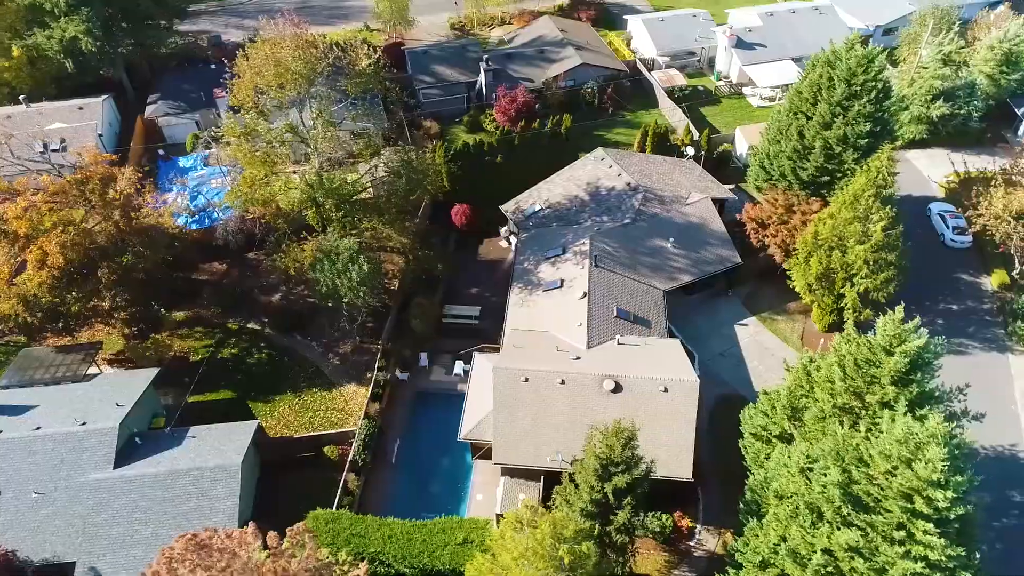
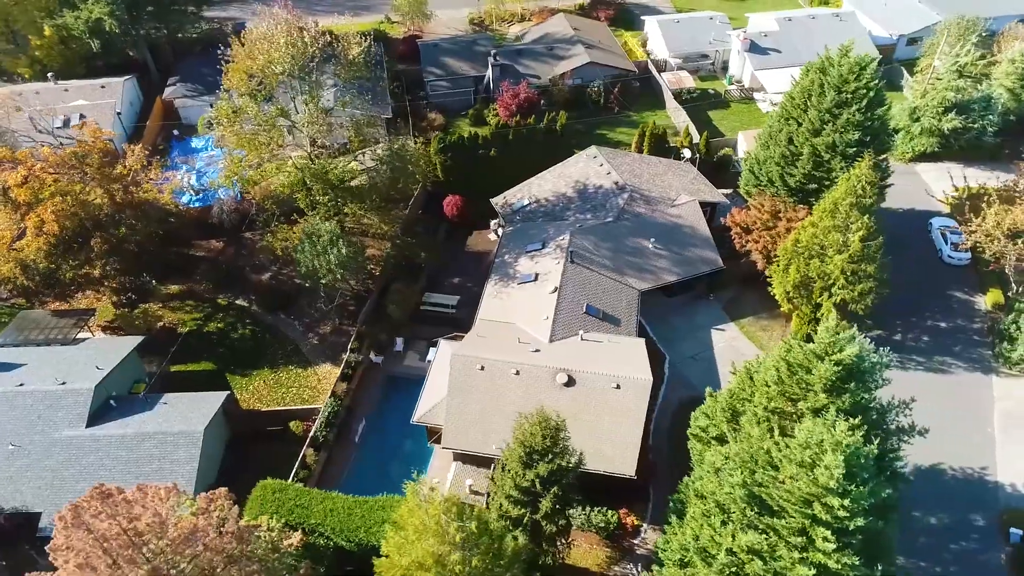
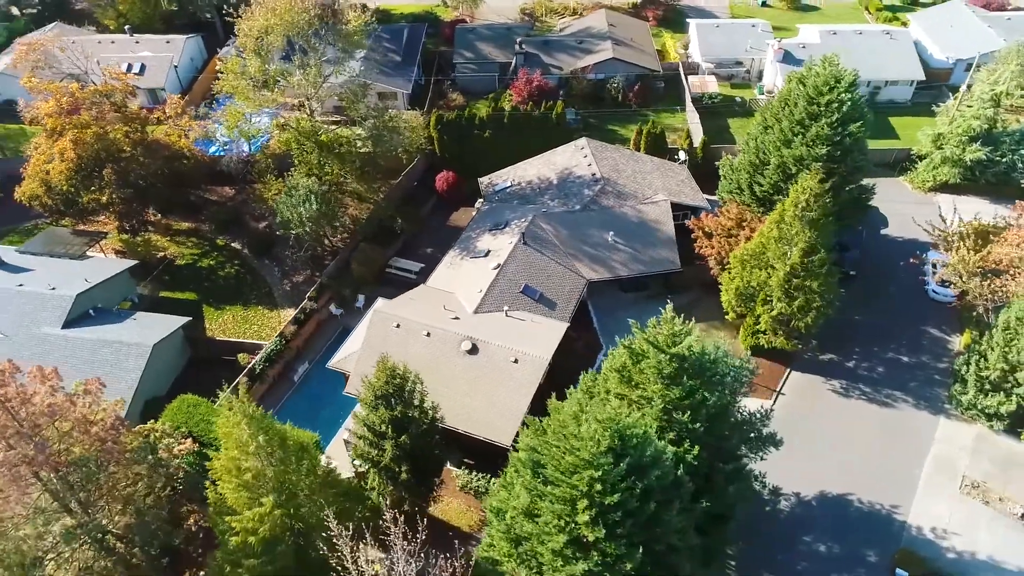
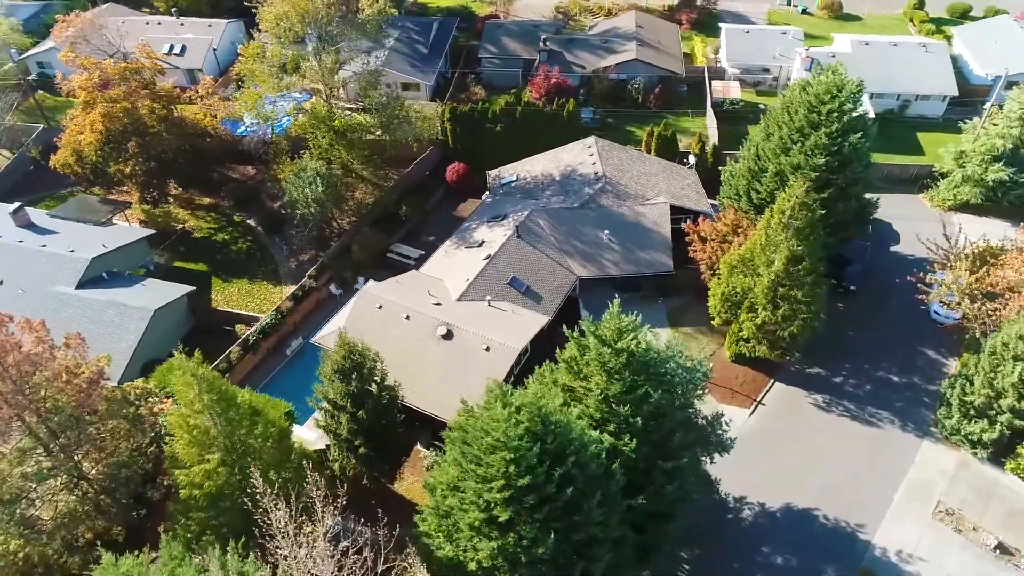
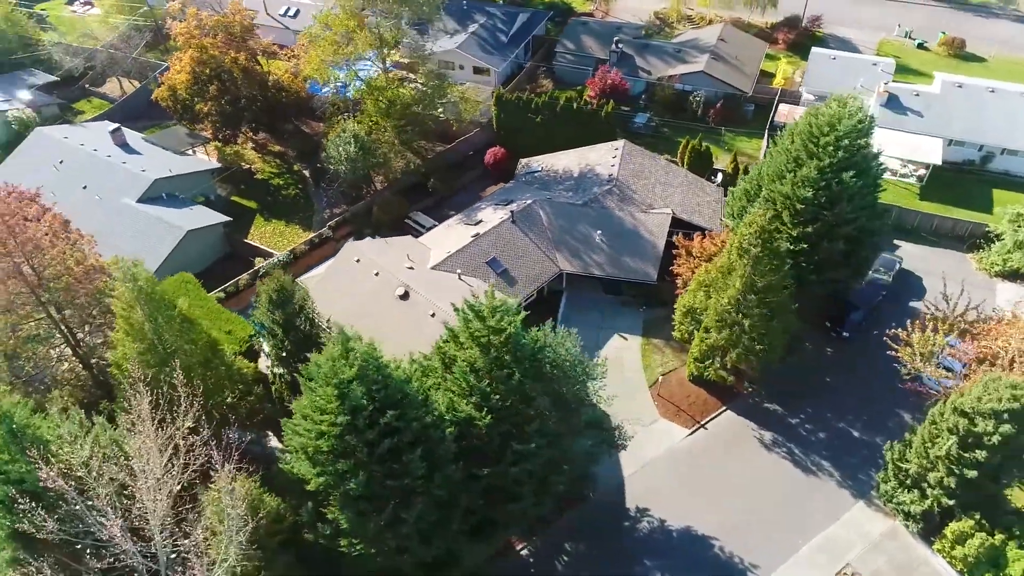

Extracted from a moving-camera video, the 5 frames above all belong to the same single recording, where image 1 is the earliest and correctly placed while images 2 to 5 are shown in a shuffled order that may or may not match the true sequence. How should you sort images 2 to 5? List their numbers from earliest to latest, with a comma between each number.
2, 3, 4, 5
